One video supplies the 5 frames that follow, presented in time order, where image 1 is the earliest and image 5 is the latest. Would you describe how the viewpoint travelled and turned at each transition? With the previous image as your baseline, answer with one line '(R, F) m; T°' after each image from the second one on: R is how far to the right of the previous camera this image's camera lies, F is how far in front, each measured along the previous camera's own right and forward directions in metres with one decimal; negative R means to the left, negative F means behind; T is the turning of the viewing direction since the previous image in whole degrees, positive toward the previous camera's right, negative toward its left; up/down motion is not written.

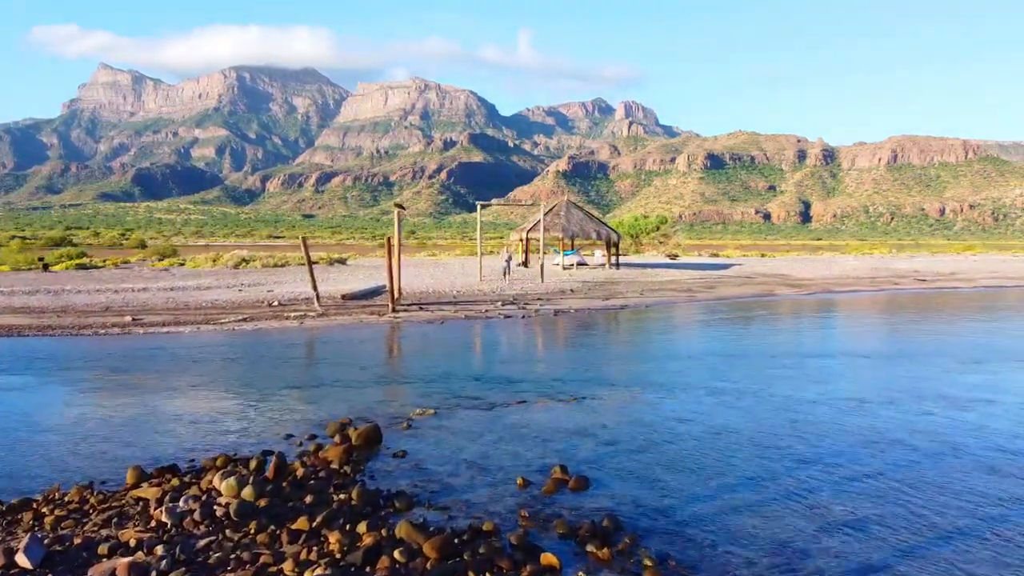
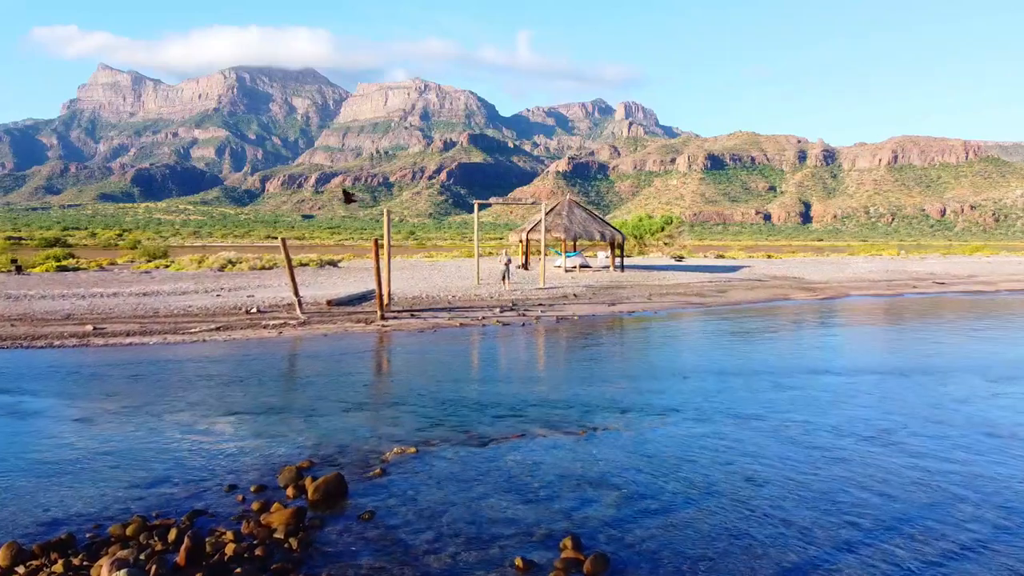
(0.0, +1.4) m; 0°
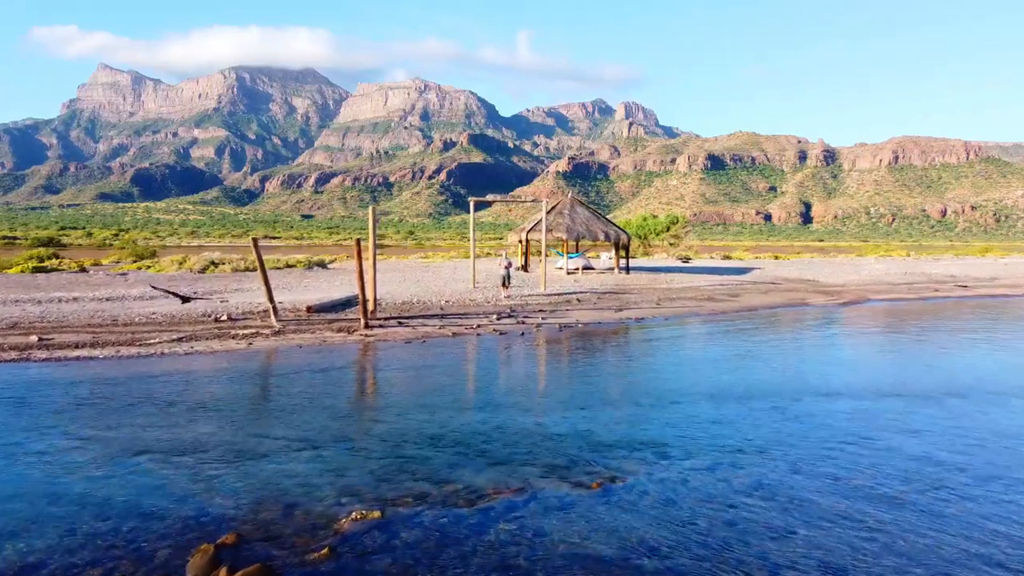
(0.0, +1.5) m; 0°
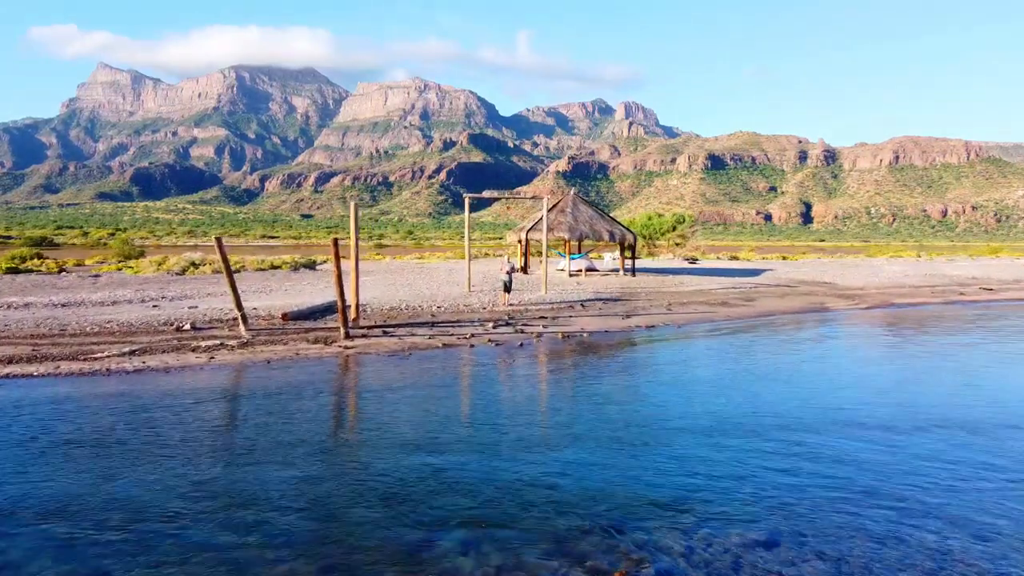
(0.0, +1.5) m; 0°
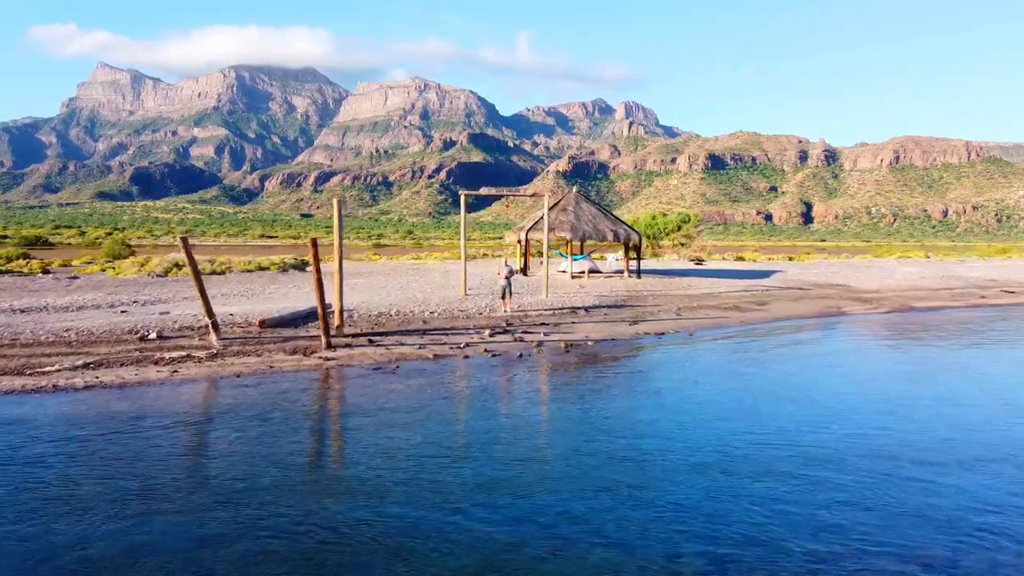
(0.0, +1.2) m; 0°
